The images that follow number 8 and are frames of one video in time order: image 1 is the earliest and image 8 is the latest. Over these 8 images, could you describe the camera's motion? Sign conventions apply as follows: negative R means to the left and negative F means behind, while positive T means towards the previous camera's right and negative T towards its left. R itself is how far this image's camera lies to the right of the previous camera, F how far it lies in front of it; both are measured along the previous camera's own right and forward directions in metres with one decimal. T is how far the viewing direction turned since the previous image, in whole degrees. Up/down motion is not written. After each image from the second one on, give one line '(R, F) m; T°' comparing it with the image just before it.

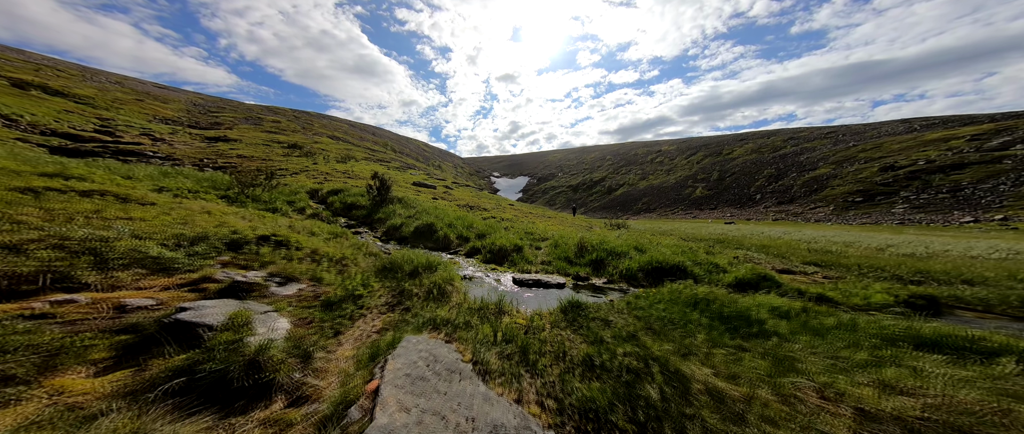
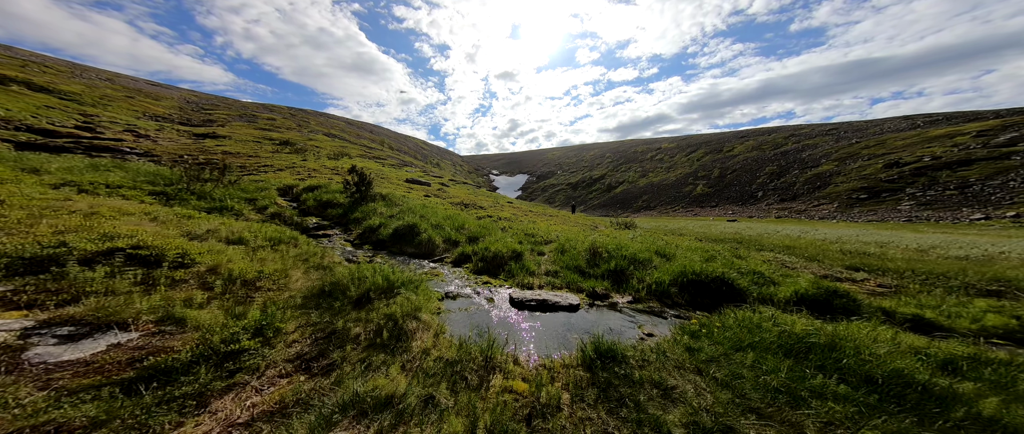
(+0.1, +3.1) m; 0°
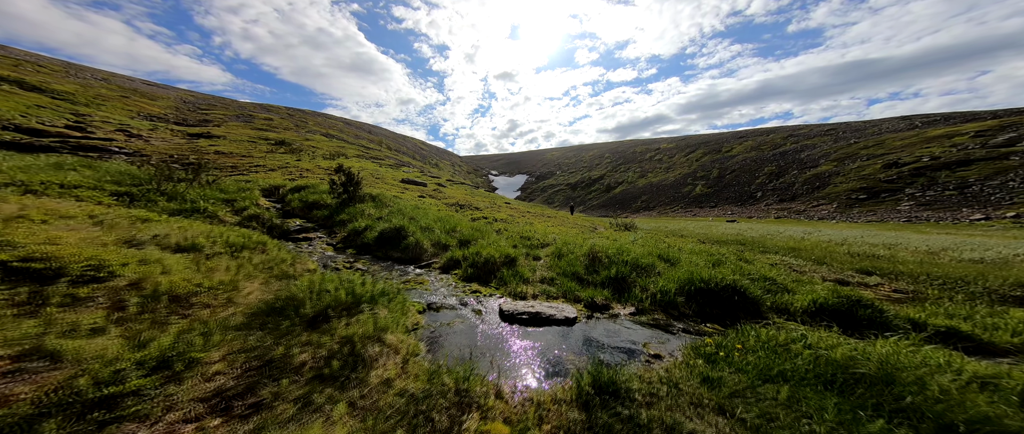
(+0.3, +1.0) m; 0°
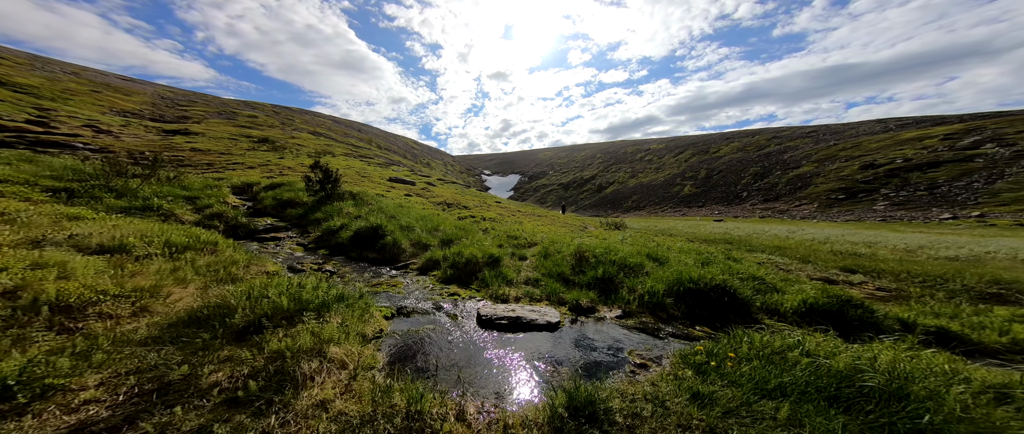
(+0.4, +0.6) m; +2°
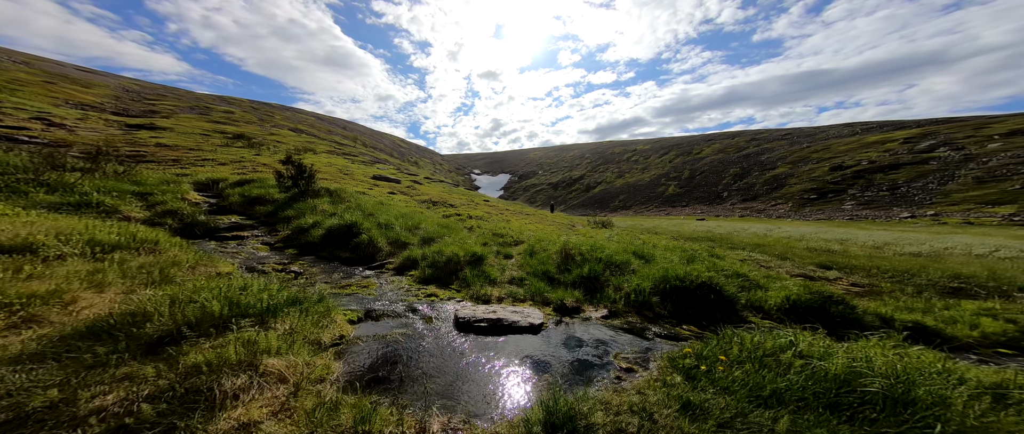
(+0.2, +0.5) m; +3°
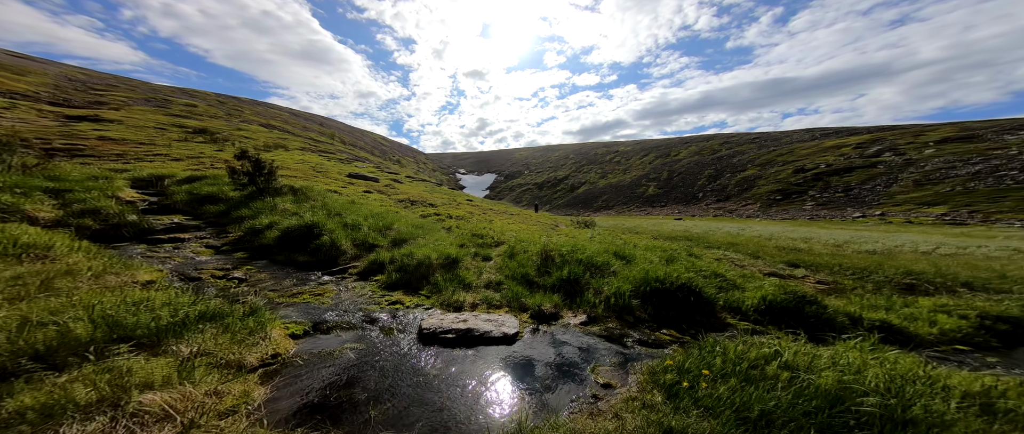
(+0.3, +0.6) m; +4°
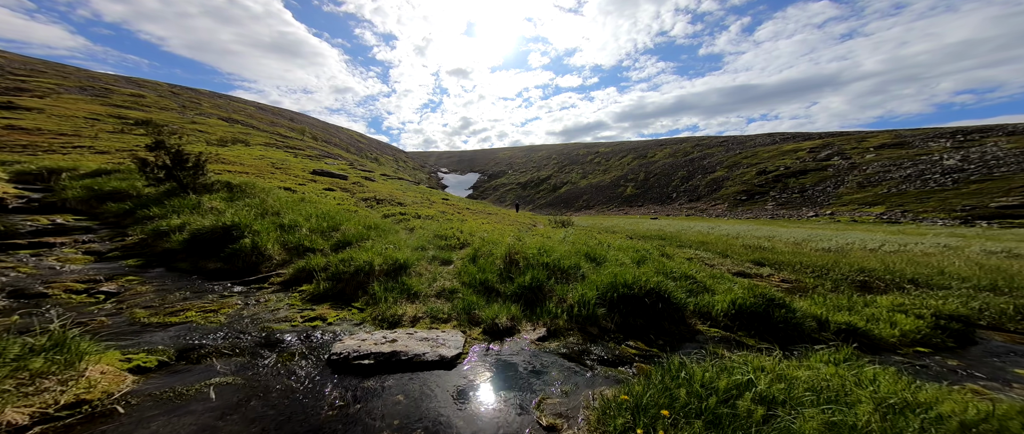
(+0.9, +1.1) m; +4°
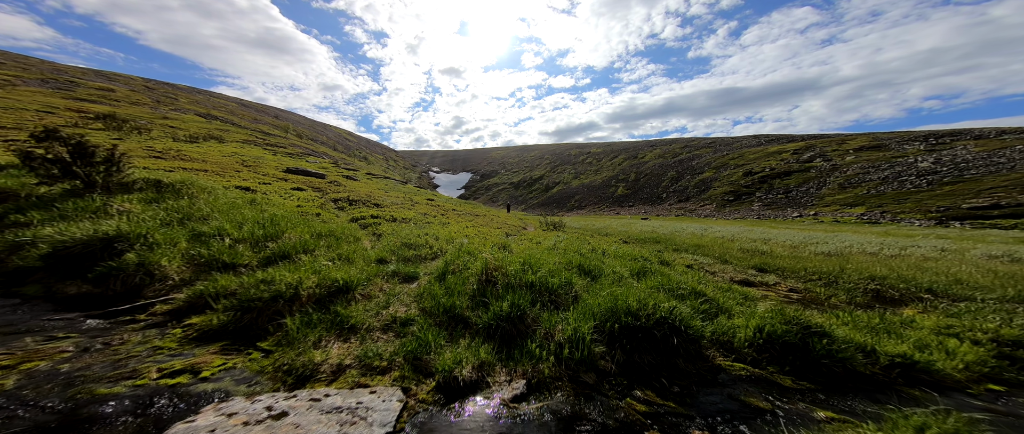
(+0.5, +2.1) m; +2°
